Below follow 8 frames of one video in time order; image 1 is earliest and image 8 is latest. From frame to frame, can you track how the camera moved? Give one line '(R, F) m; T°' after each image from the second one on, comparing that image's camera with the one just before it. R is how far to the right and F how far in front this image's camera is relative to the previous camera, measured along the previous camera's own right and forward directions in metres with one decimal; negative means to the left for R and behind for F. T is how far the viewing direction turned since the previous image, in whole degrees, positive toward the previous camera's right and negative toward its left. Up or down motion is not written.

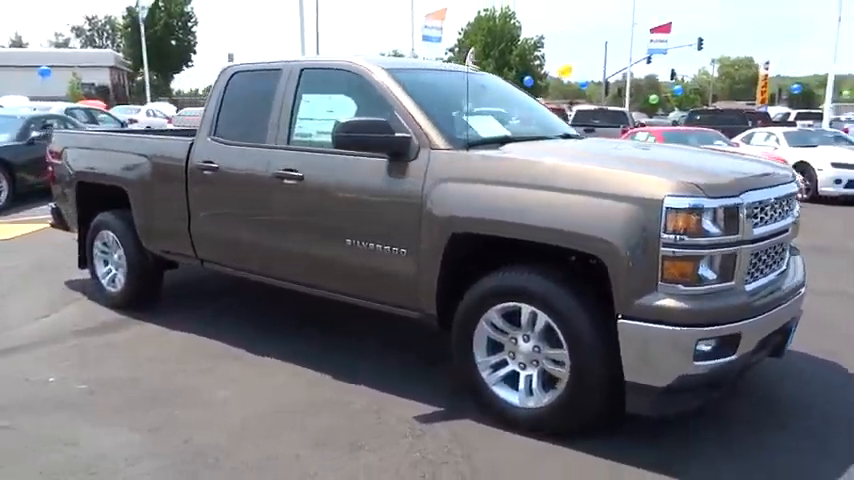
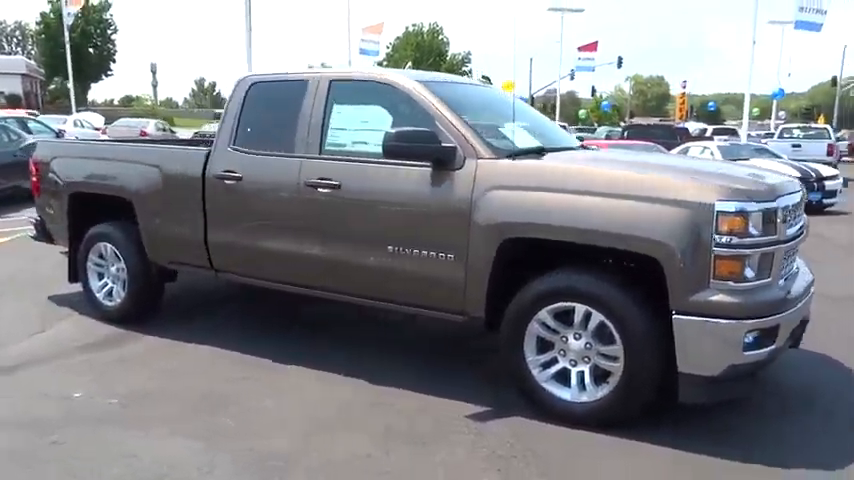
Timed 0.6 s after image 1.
(-0.8, -0.1) m; +6°
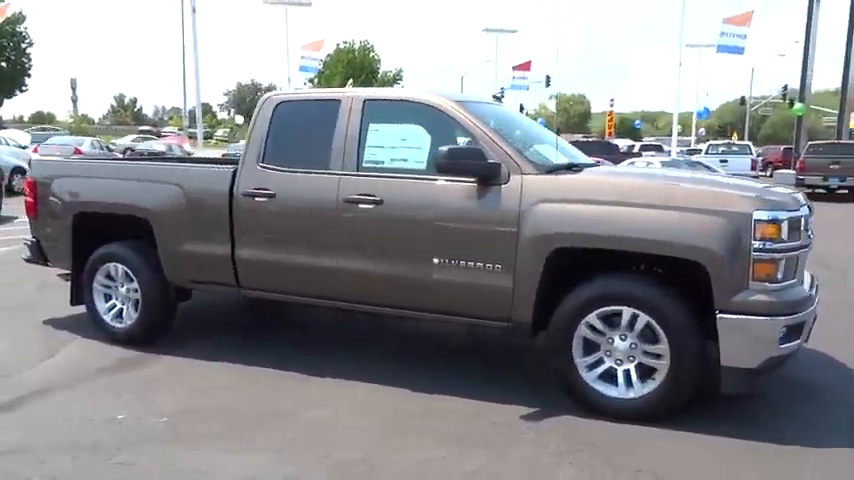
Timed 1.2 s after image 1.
(-0.9, -0.2) m; +6°
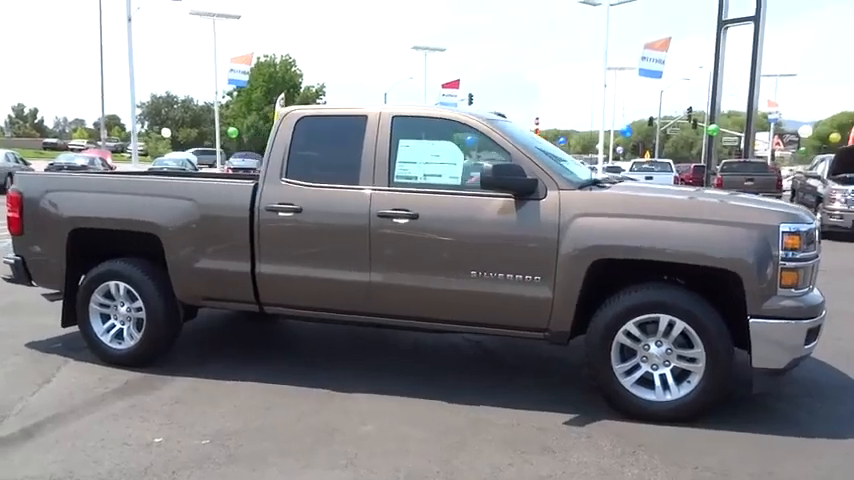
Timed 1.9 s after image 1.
(-0.9, 0.0) m; +7°
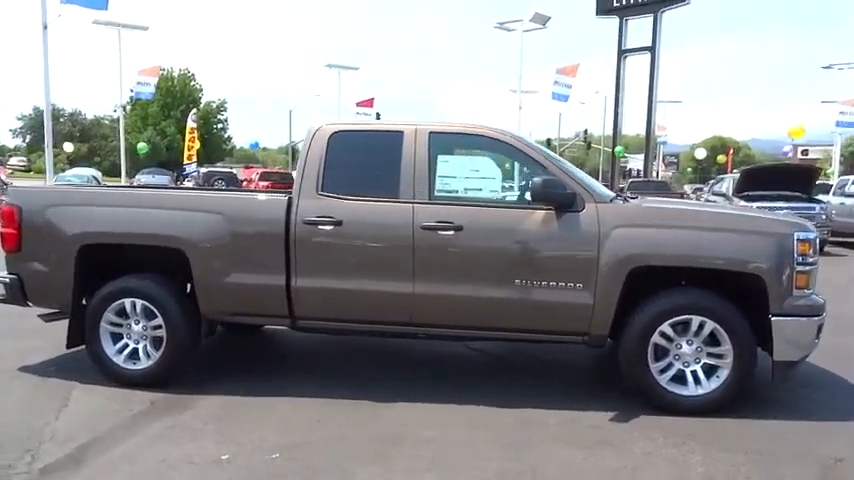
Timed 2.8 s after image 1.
(-1.2, -0.1) m; +9°
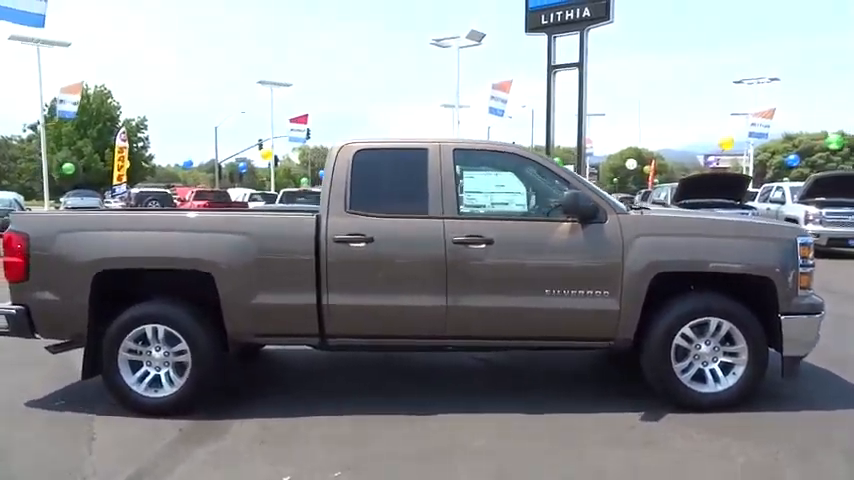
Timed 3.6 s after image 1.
(-0.9, -0.1) m; +6°
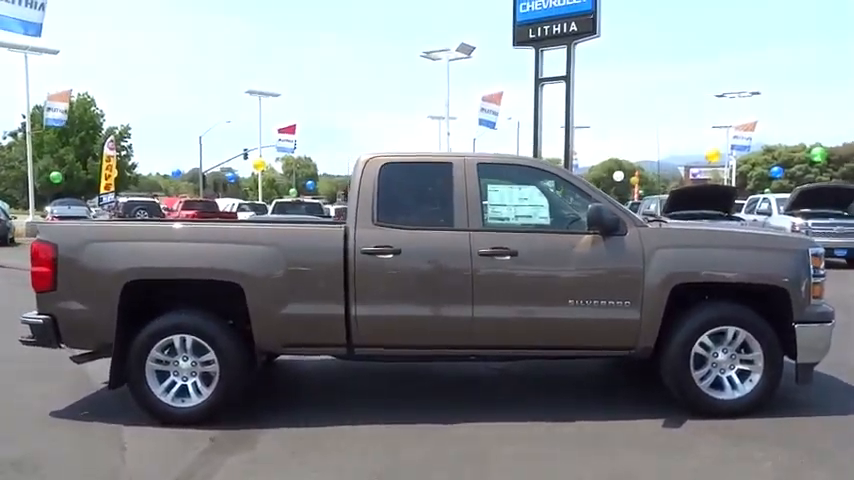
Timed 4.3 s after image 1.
(-0.4, -0.1) m; +1°
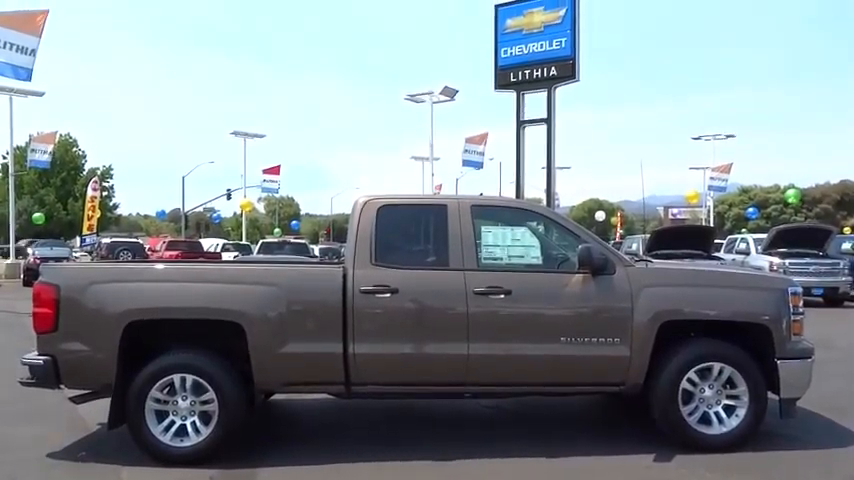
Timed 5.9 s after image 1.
(-0.1, -0.2) m; +2°
